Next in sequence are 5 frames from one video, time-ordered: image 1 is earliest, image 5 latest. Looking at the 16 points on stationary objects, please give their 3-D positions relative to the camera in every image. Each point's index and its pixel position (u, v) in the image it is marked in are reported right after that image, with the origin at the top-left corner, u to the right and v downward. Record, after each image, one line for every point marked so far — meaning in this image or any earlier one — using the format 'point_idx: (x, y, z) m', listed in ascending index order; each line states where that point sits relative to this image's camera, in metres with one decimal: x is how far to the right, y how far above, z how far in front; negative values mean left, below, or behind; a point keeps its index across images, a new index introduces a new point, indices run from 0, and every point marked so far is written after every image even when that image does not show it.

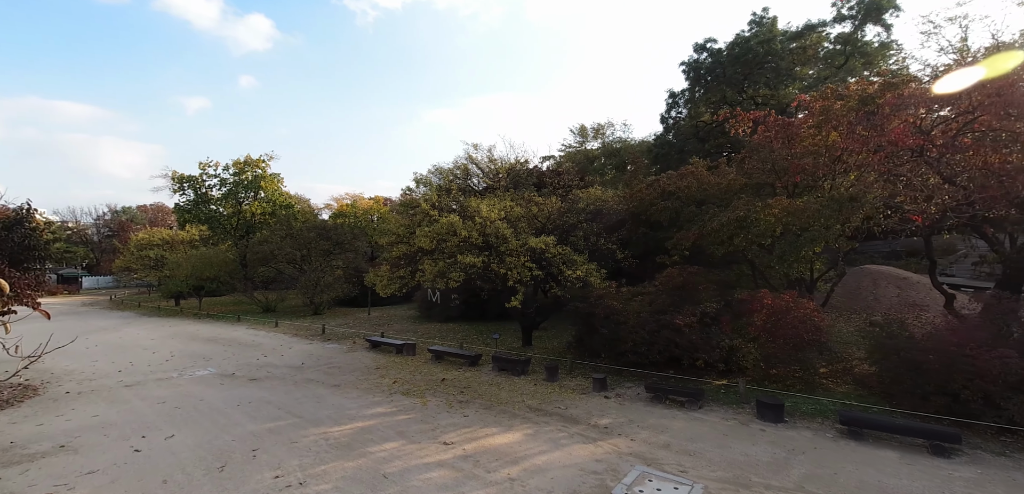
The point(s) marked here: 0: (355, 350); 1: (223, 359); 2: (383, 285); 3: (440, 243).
0: (-4.6, -3.0, +14.2) m
1: (-8.3, -3.2, +13.9) m
2: (-2.6, -0.8, +10.0) m
3: (-1.2, +0.2, +8.8) m
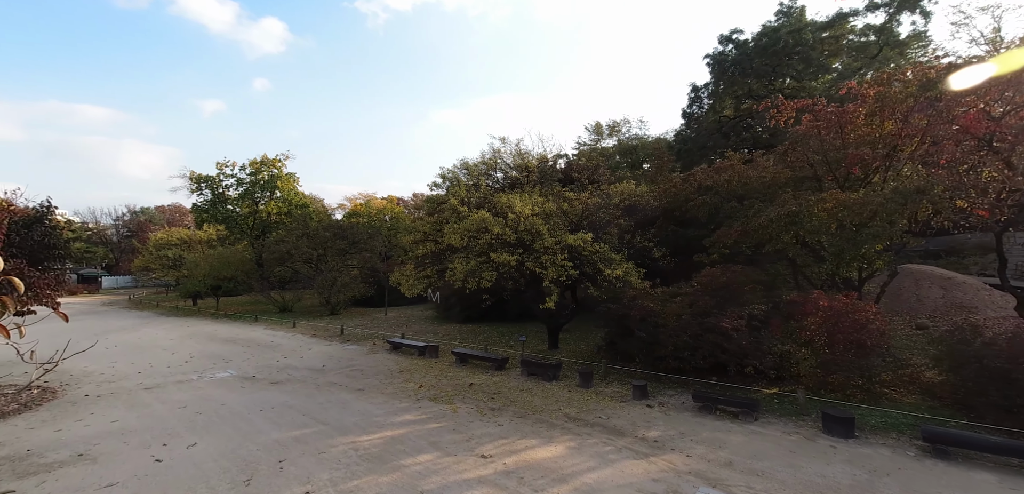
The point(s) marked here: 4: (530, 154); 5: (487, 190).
0: (-3.8, -3.0, +13.8) m
1: (-7.6, -3.2, +13.7) m
2: (-2.0, -0.8, +9.6) m
3: (-0.6, +0.2, +8.3) m
4: (+0.4, +2.3, +11.9) m
5: (-0.5, +1.3, +10.1) m
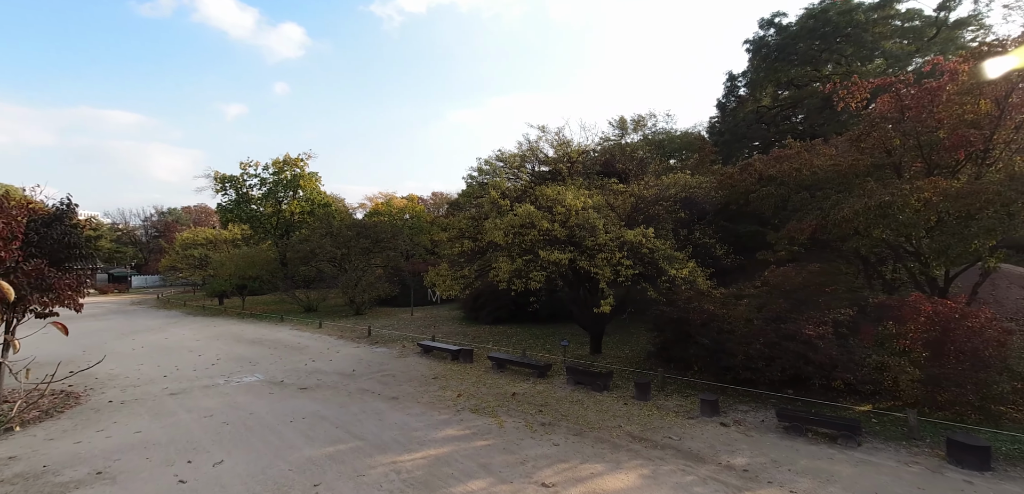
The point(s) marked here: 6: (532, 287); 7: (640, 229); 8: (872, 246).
0: (-2.8, -3.0, +13.2) m
1: (-6.6, -3.2, +13.2) m
2: (-1.2, -0.7, +8.9) m
3: (+0.1, +0.2, +7.6) m
4: (+1.3, +2.4, +11.1) m
5: (+0.3, +1.3, +9.4) m
6: (+0.3, -0.6, +7.3) m
7: (+2.0, +0.3, +7.4) m
8: (+6.0, 0.0, +8.1) m
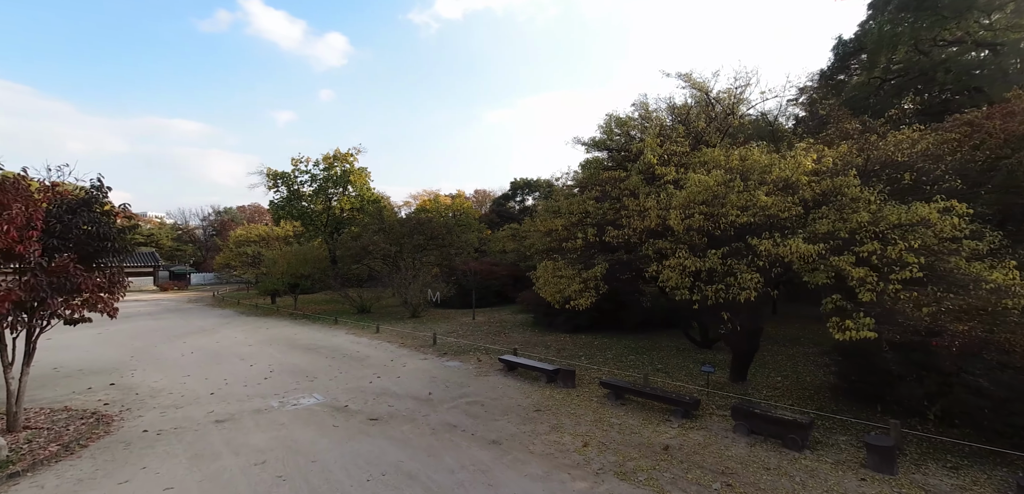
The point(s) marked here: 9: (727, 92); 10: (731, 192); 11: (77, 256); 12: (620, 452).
0: (-0.5, -2.9, +10.9) m
1: (-4.2, -3.1, +11.3) m
2: (+0.8, -0.6, +6.5) m
3: (+2.0, +0.3, +5.1) m
4: (+3.4, +2.5, +8.5) m
5: (+2.3, +1.4, +6.9) m
6: (+2.1, -0.5, +4.8) m
7: (+3.8, +0.3, +4.8) m
8: (+7.9, +0.1, +5.2) m
9: (+3.7, +2.5, +8.5) m
10: (+2.2, +0.5, +5.0) m
11: (-7.6, -0.2, +8.5) m
12: (+1.4, -2.6, +6.3) m
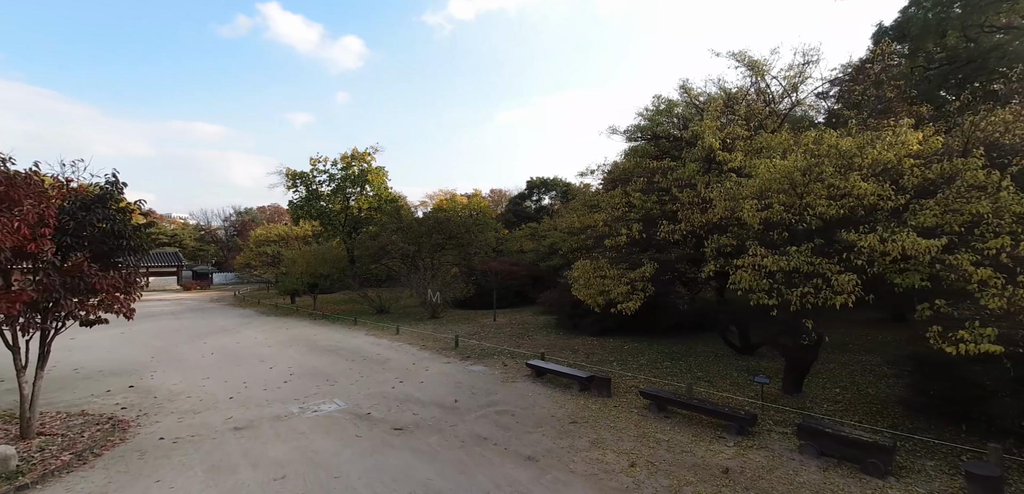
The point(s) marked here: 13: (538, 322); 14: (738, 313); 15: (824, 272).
0: (+0.1, -2.9, +10.4) m
1: (-3.6, -3.1, +10.8) m
2: (+1.2, -0.6, +5.9) m
3: (+2.4, +0.3, +4.4) m
4: (+4.0, +2.5, +7.8) m
5: (+2.8, +1.4, +6.2) m
6: (+2.6, -0.5, +4.2) m
7: (+4.2, +0.4, +4.1) m
8: (+8.3, +0.1, +4.3) m
9: (+4.3, +2.5, +7.8) m
10: (+2.6, +0.6, +4.4) m
11: (-7.1, -0.2, +8.2) m
12: (+1.9, -2.6, +5.6) m
13: (+1.1, -3.0, +19.7) m
14: (+5.0, -1.5, +10.9) m
15: (+2.6, -0.3, +4.4) m
